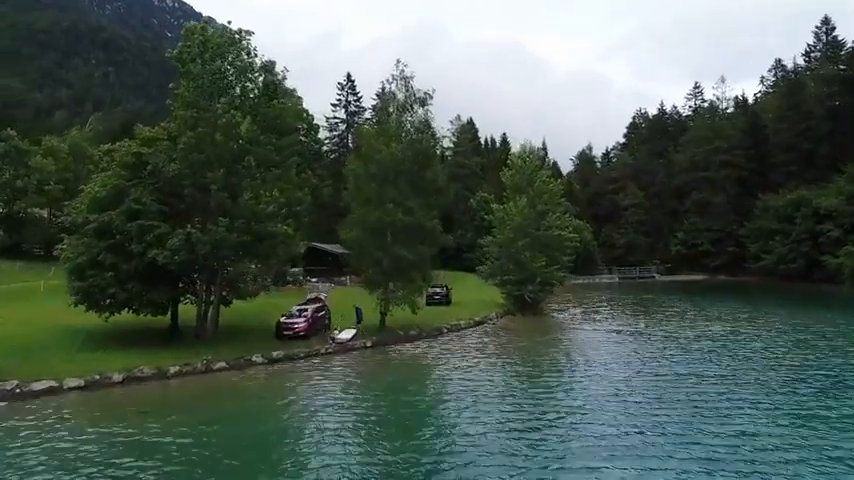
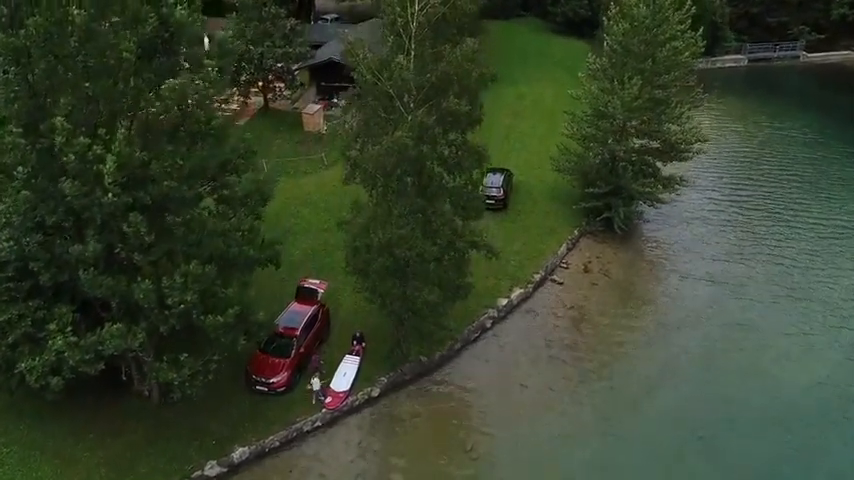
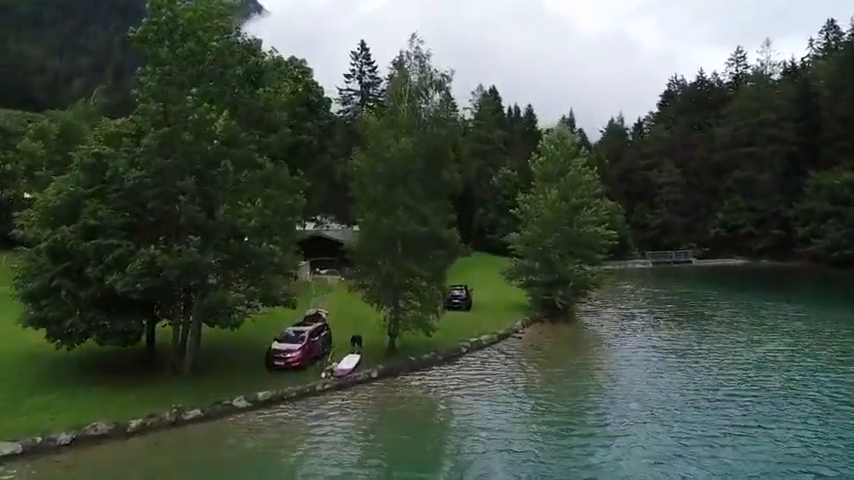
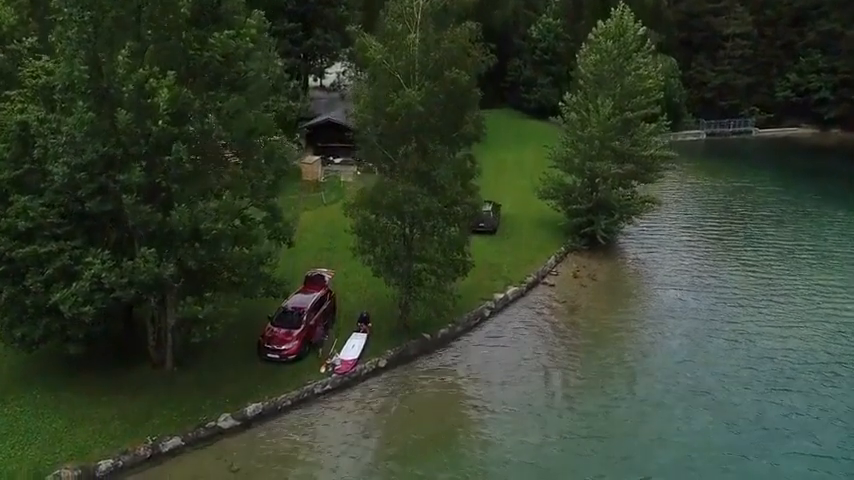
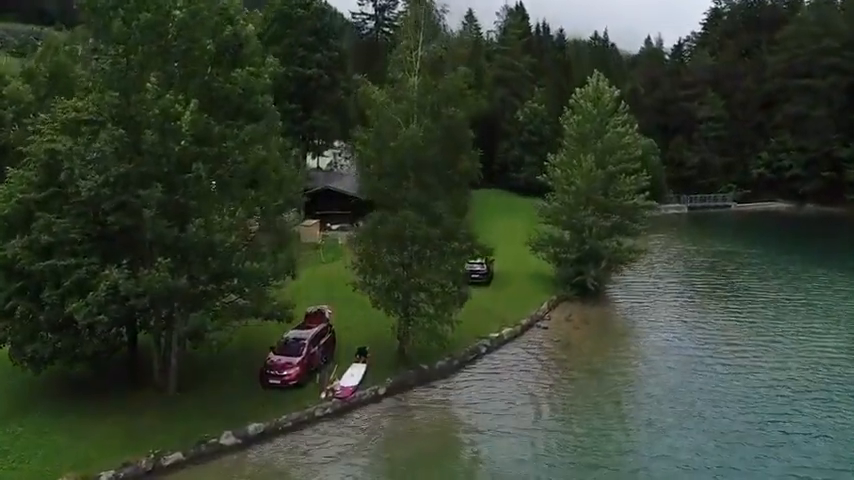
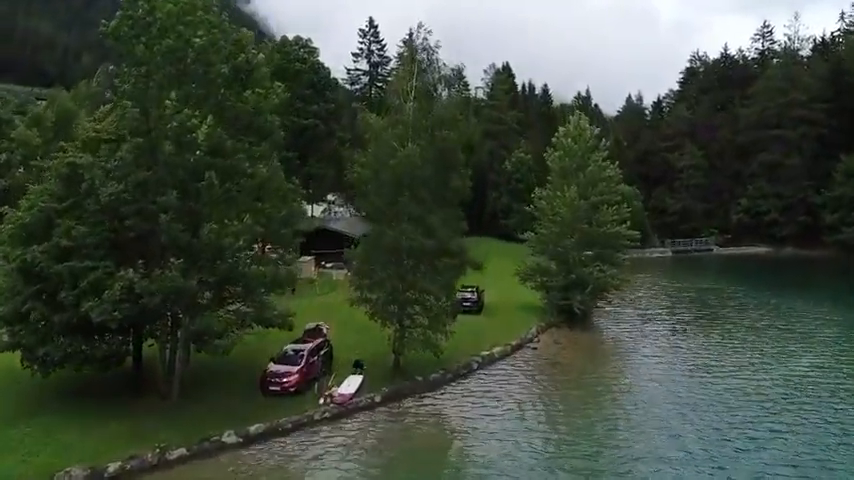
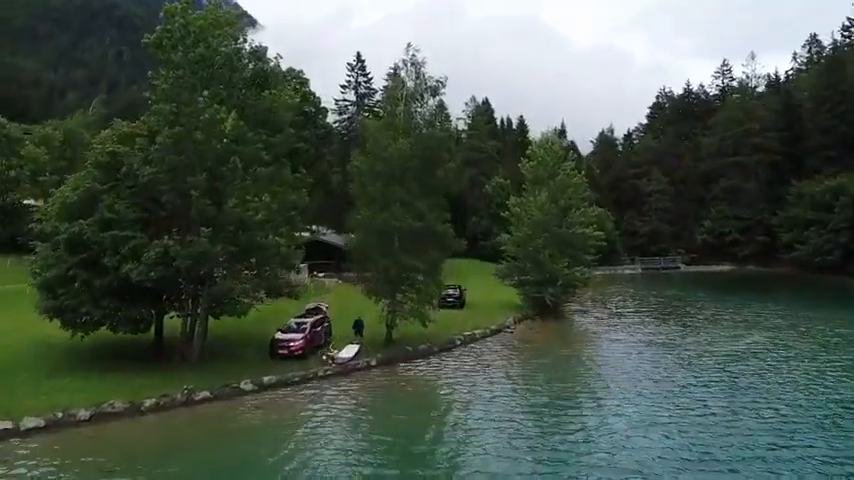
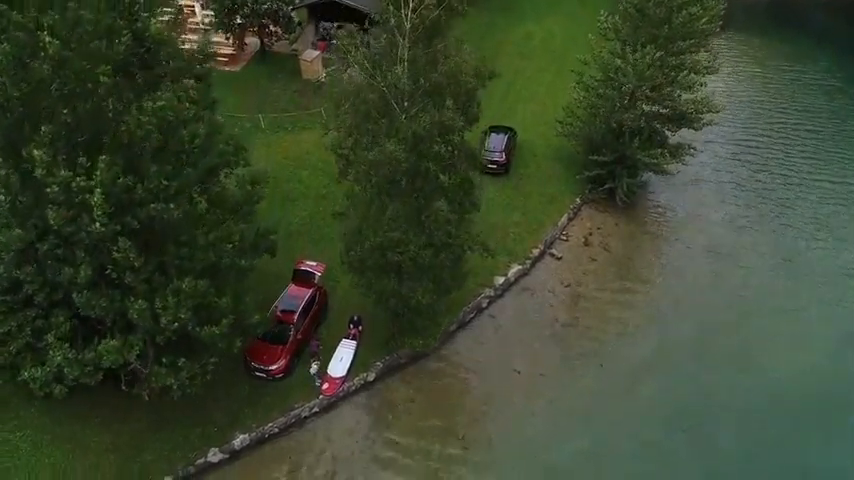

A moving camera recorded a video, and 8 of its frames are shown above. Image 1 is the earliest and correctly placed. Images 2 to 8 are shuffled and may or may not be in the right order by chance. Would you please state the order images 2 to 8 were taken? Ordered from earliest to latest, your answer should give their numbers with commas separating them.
7, 3, 6, 5, 4, 2, 8
